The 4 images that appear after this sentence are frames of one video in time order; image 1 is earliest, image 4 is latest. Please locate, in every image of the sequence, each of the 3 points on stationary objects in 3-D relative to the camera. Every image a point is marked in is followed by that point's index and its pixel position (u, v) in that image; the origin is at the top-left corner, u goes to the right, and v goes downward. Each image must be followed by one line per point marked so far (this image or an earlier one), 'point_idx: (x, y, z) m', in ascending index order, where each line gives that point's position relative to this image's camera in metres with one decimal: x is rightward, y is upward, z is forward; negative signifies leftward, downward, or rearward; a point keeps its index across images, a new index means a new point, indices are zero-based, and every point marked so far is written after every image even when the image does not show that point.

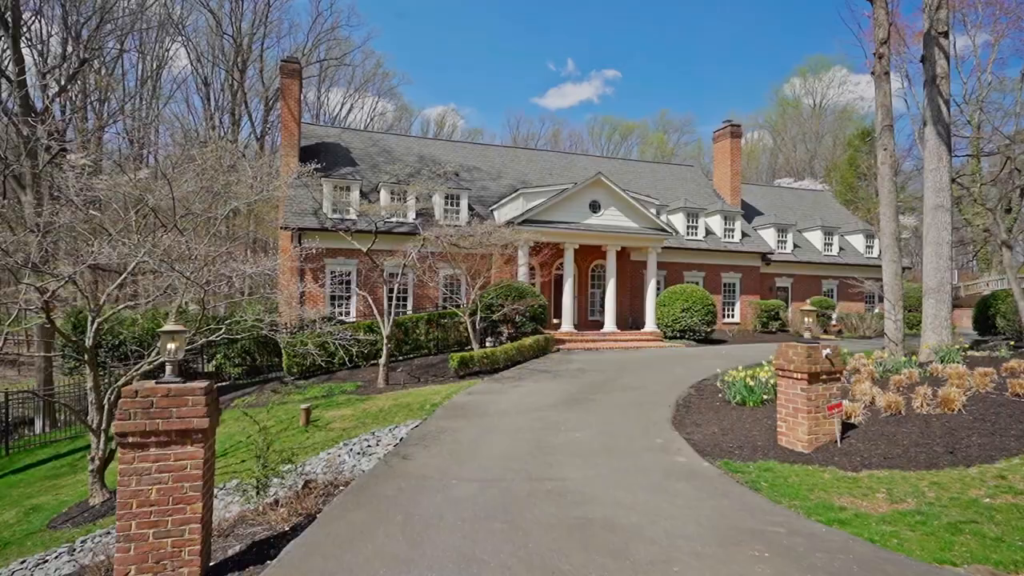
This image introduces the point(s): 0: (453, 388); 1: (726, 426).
0: (-1.3, -2.2, +11.0) m
1: (+3.1, -1.9, +7.1) m
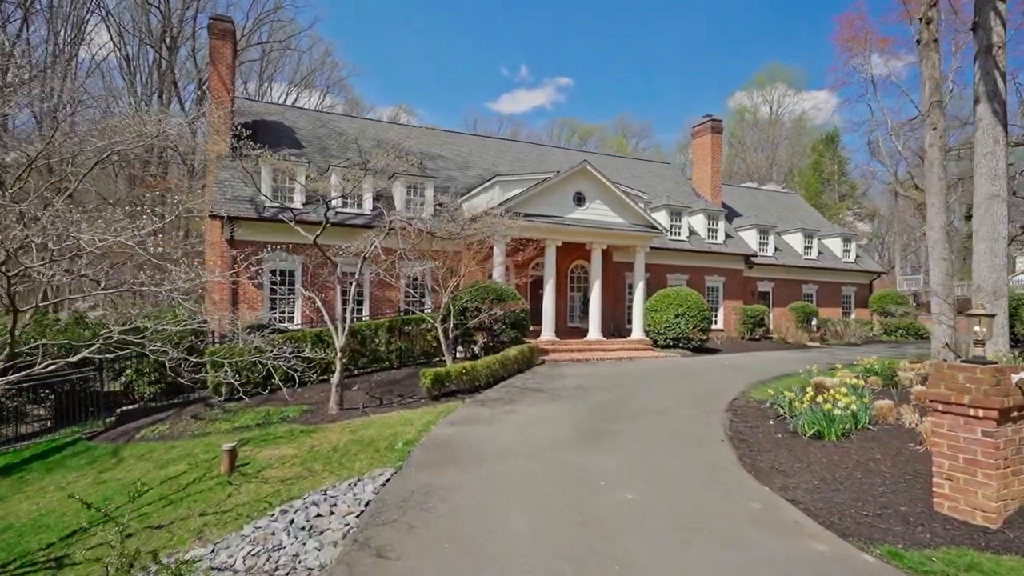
0: (-1.4, -2.2, +8.7) m
1: (+3.2, -1.9, +5.2) m
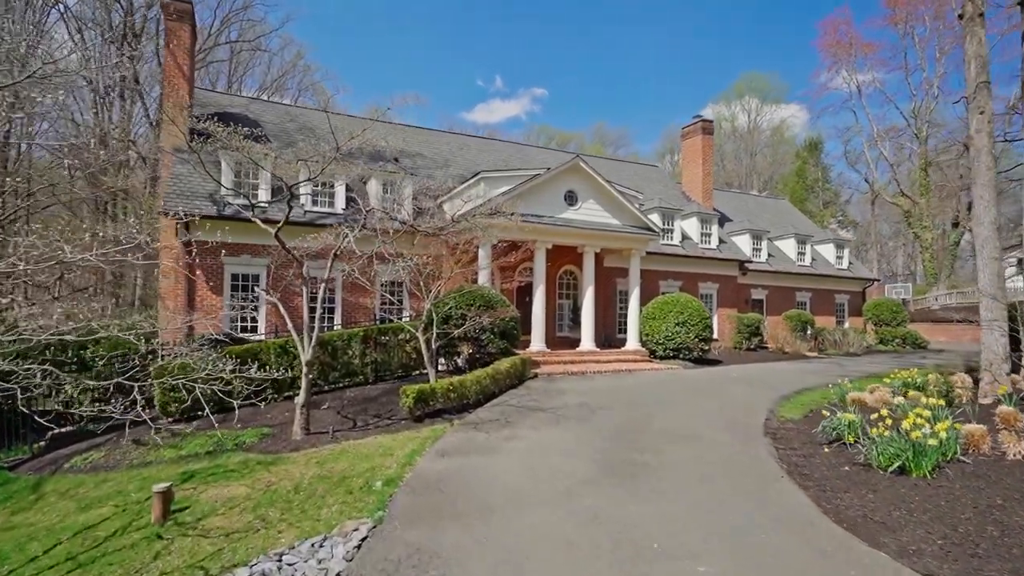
0: (-1.4, -2.2, +7.2) m
1: (+3.4, -1.9, +4.0) m
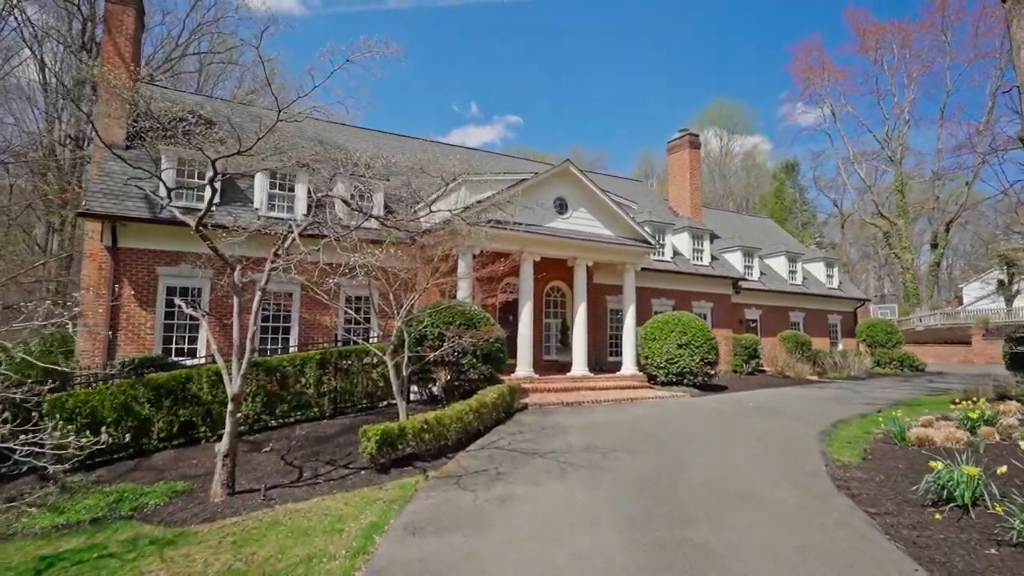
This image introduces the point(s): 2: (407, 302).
0: (-1.5, -2.3, +5.3) m
1: (+3.6, -1.9, +2.3) m
2: (-2.1, -0.3, +9.9) m
